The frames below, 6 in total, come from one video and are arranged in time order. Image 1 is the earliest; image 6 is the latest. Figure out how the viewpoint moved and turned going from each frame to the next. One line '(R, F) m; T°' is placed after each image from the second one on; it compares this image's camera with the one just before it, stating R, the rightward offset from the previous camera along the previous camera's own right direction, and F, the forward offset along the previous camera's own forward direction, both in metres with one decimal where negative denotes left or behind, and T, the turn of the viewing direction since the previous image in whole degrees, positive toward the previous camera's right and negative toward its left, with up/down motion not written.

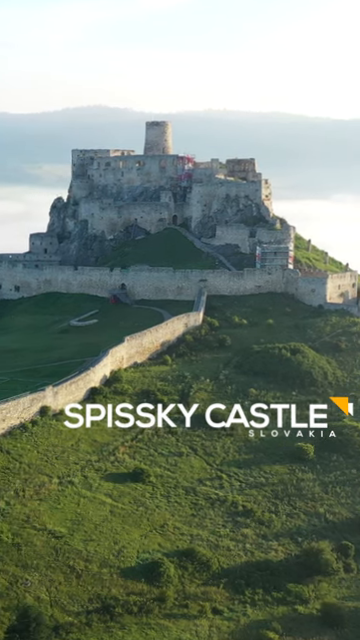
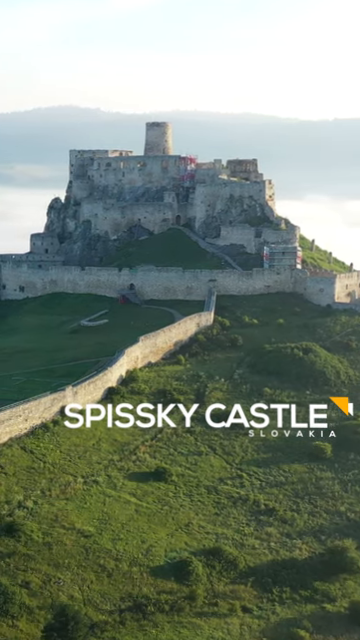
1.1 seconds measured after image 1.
(-1.0, 0.0) m; +1°
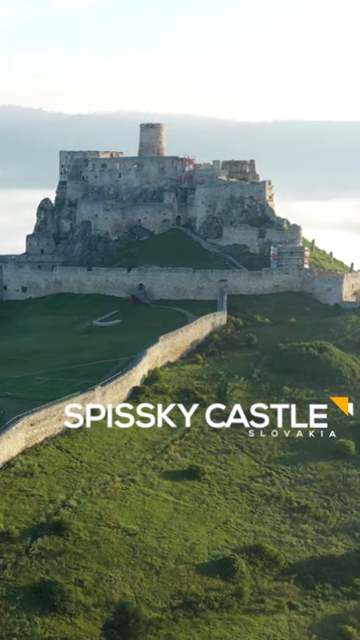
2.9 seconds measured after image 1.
(-1.8, -0.1) m; +1°
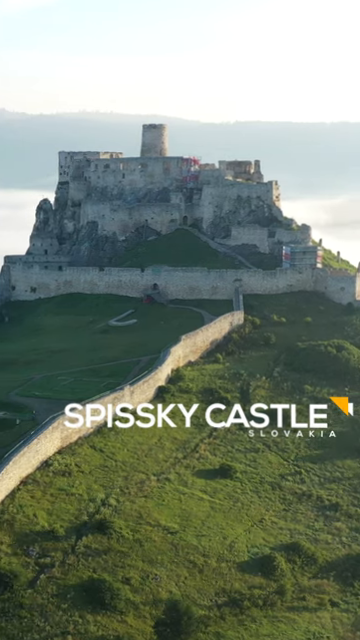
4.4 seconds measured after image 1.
(-1.3, 0.0) m; +1°
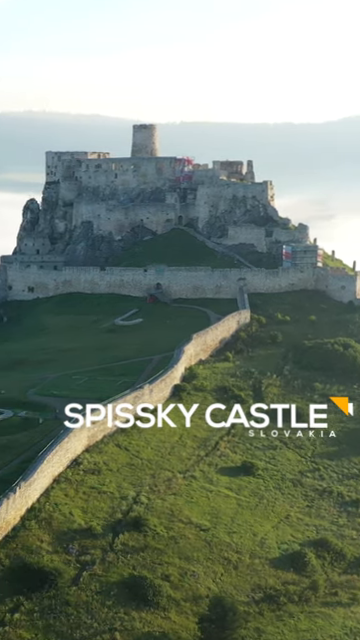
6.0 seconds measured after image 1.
(-1.4, -0.1) m; +1°
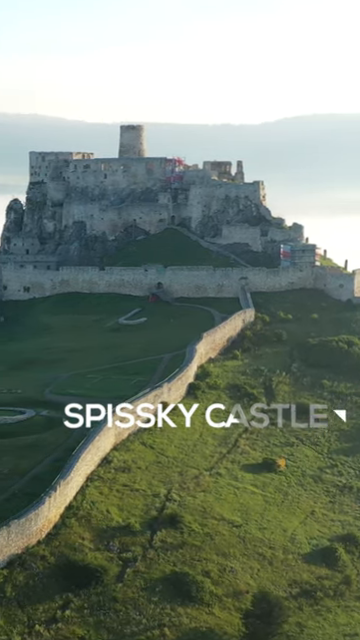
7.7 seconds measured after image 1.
(-1.5, -0.1) m; +2°
